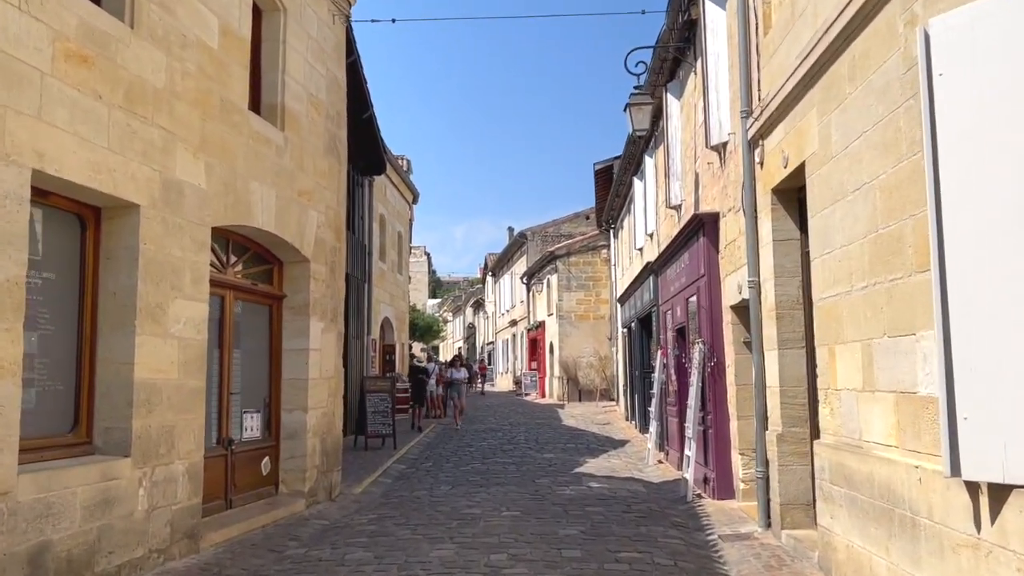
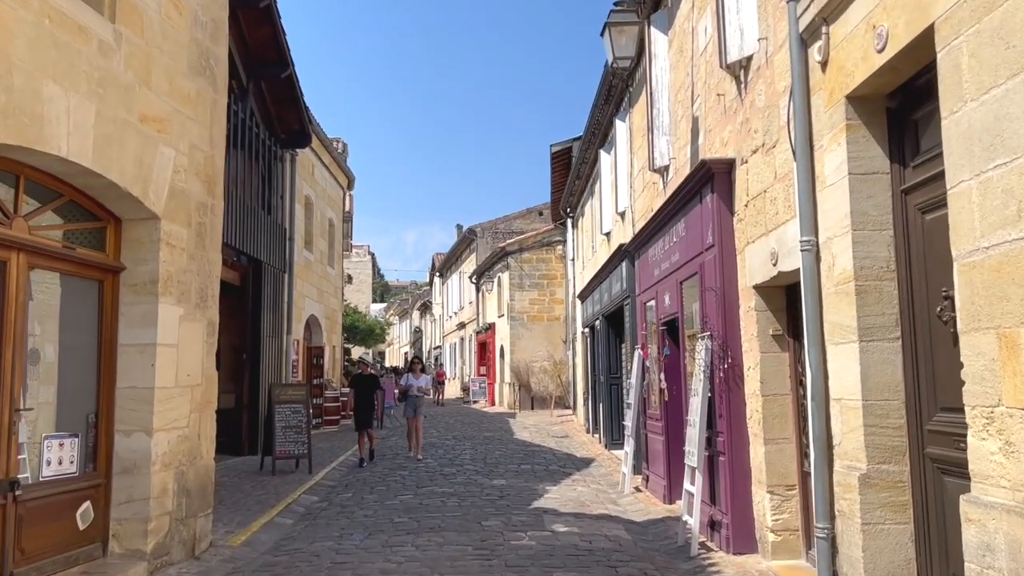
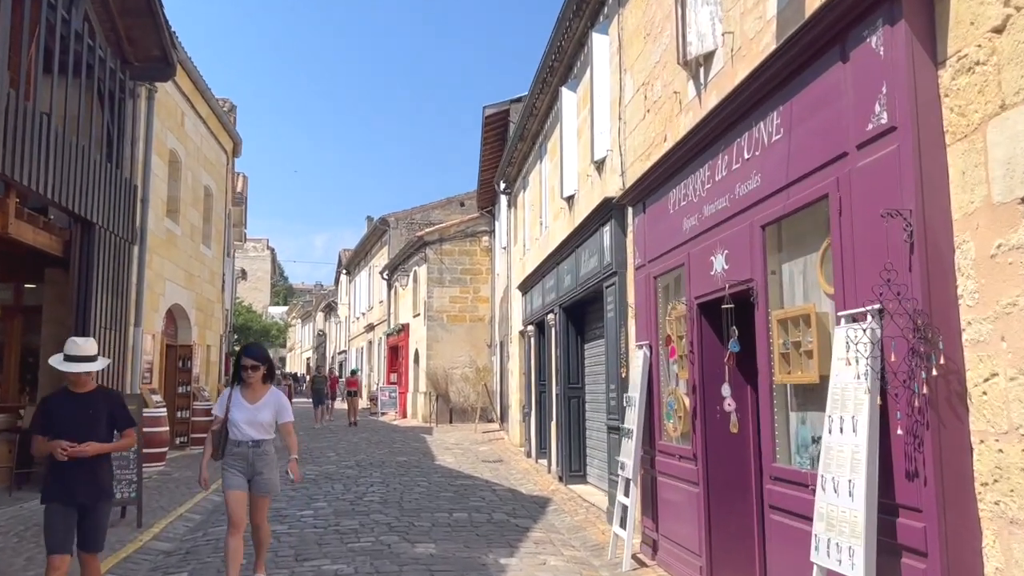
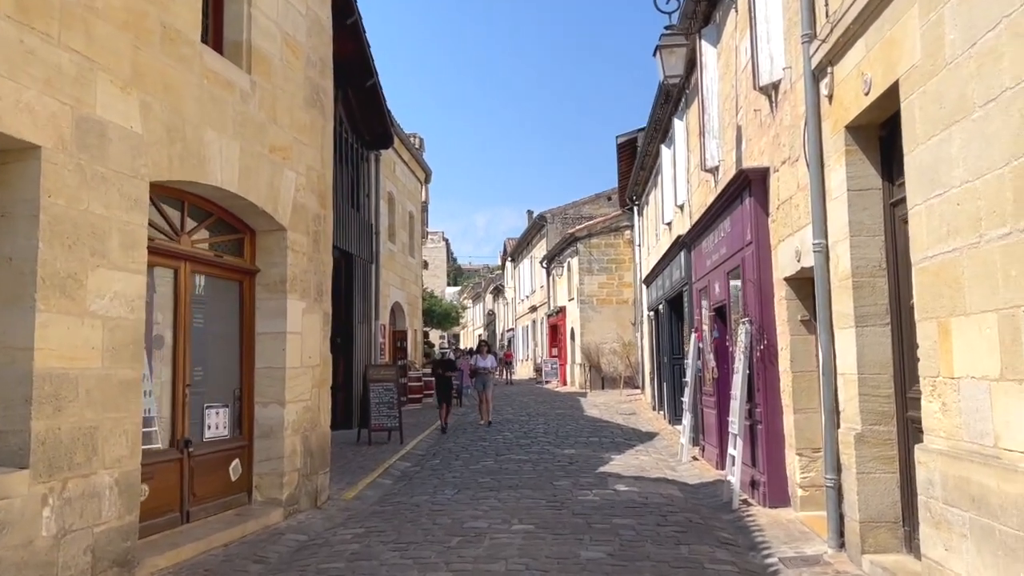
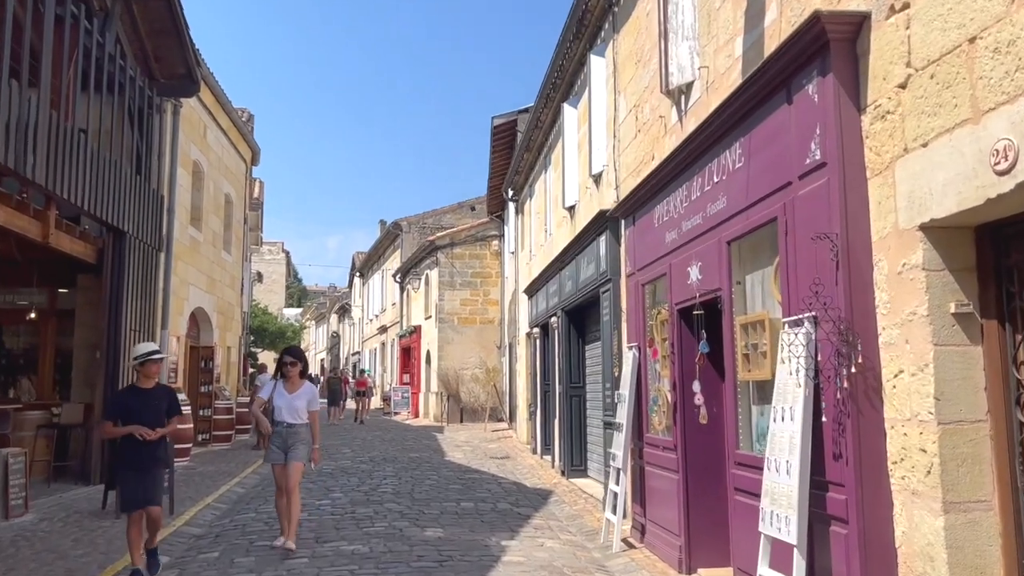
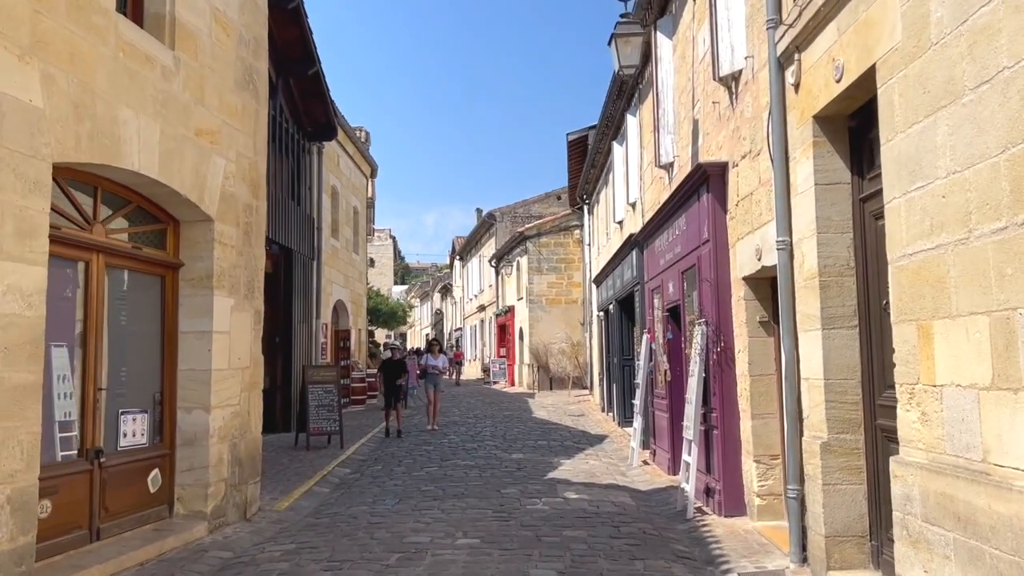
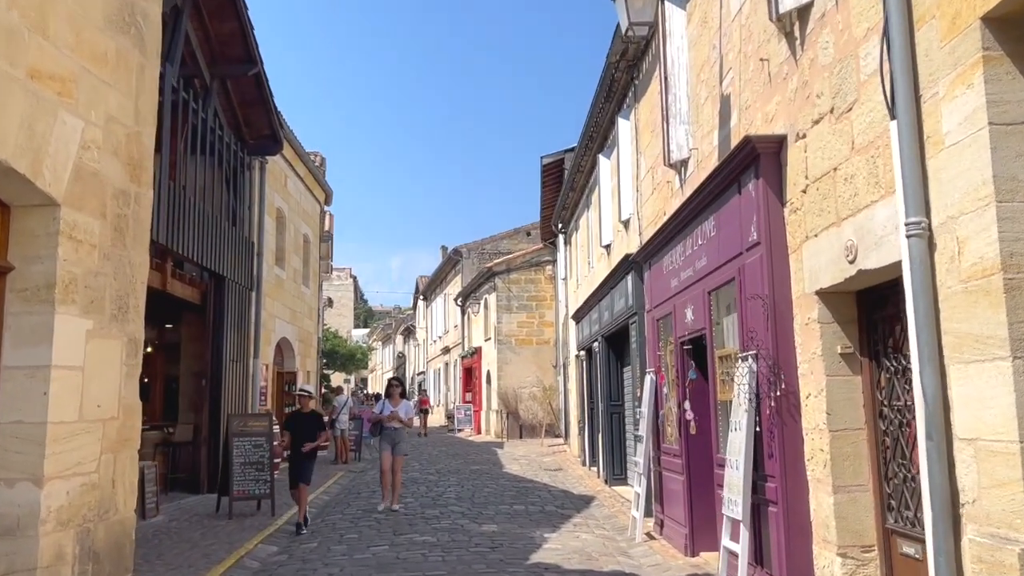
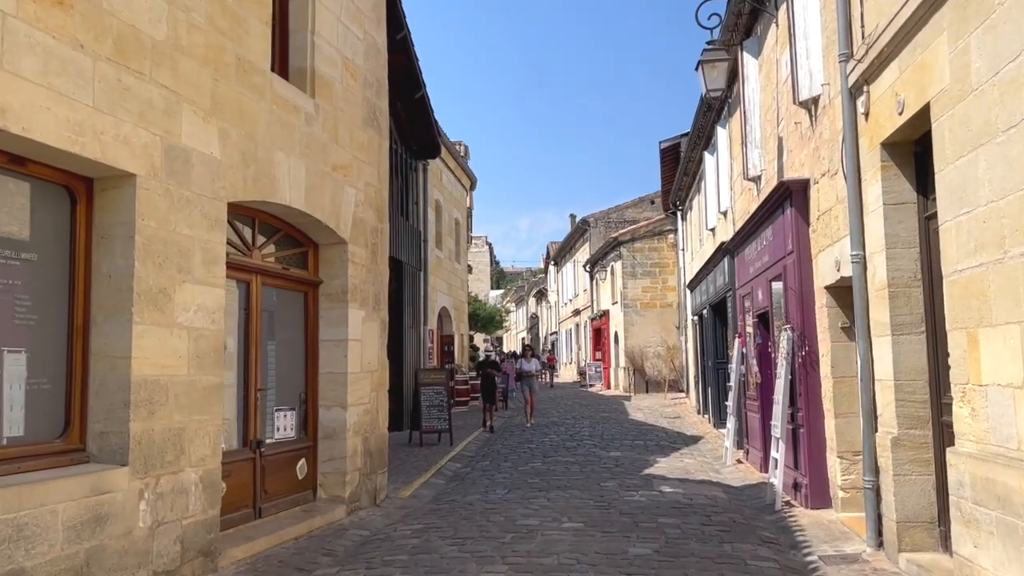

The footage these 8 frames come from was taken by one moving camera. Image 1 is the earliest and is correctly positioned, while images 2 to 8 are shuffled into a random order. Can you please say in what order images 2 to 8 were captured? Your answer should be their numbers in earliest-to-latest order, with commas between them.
8, 4, 6, 2, 7, 5, 3
